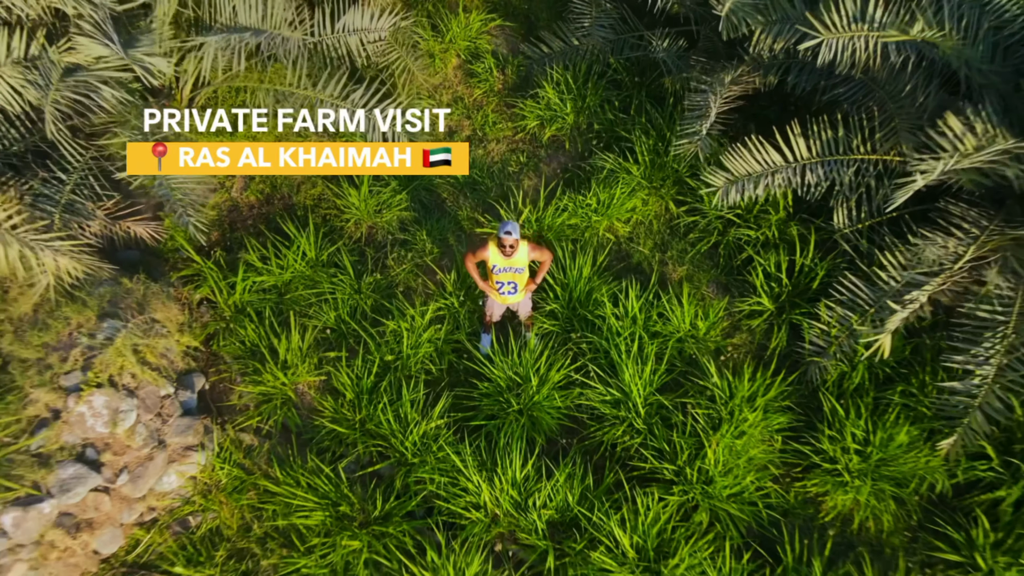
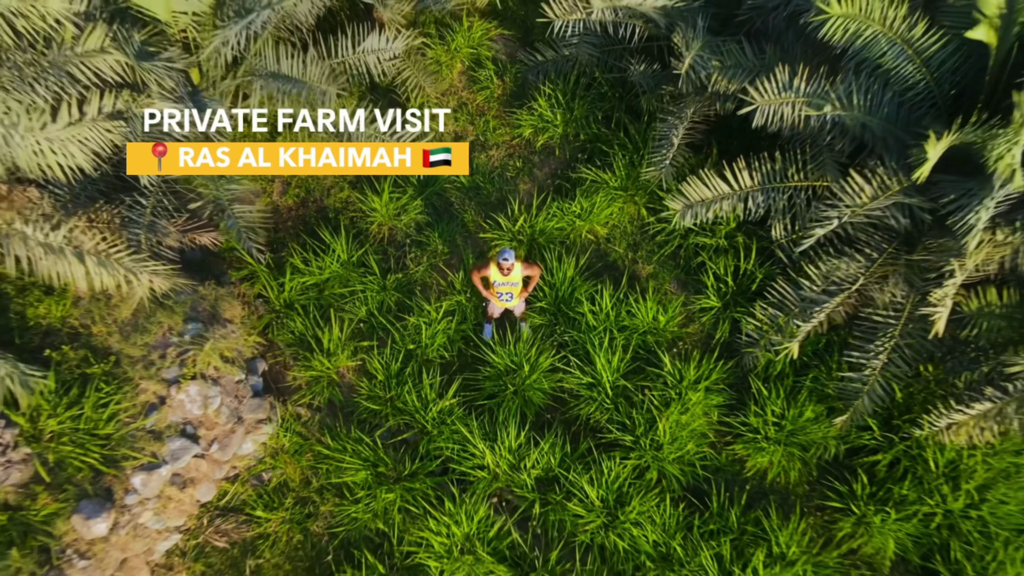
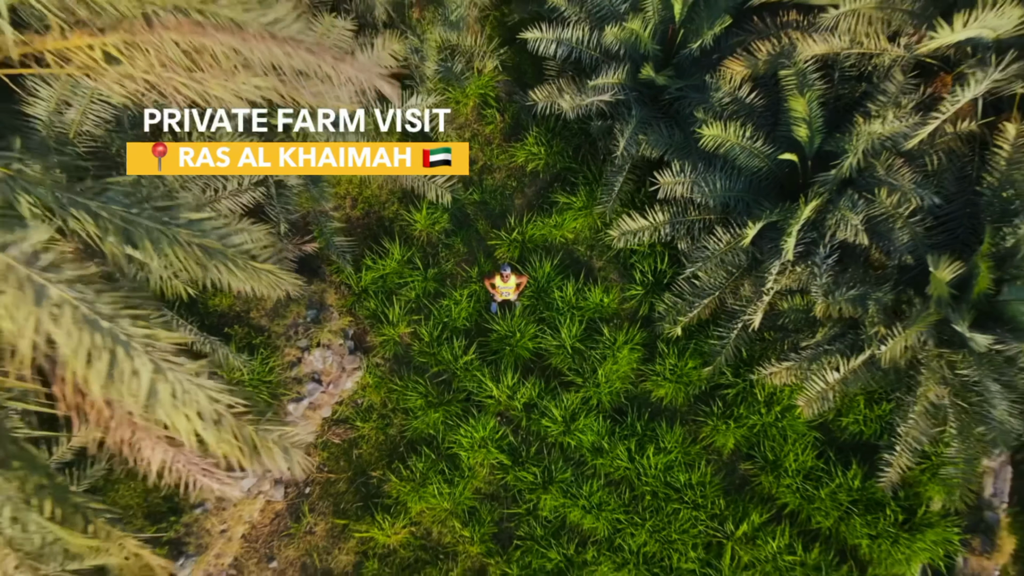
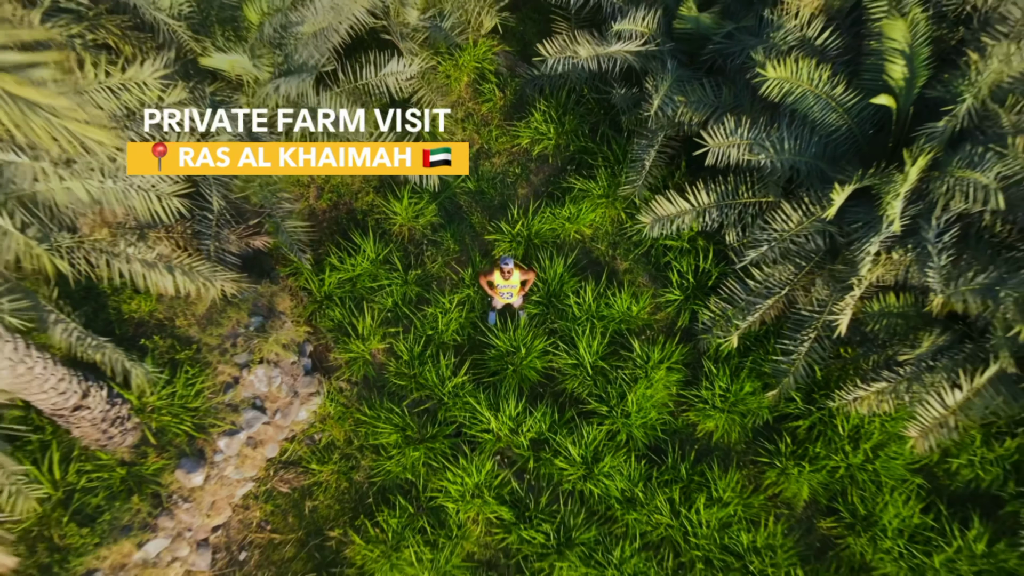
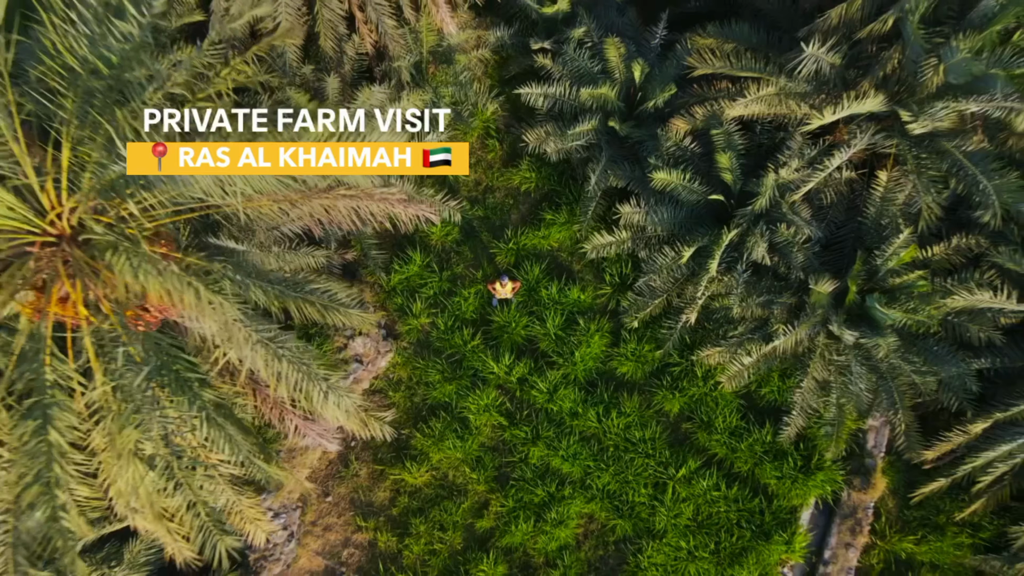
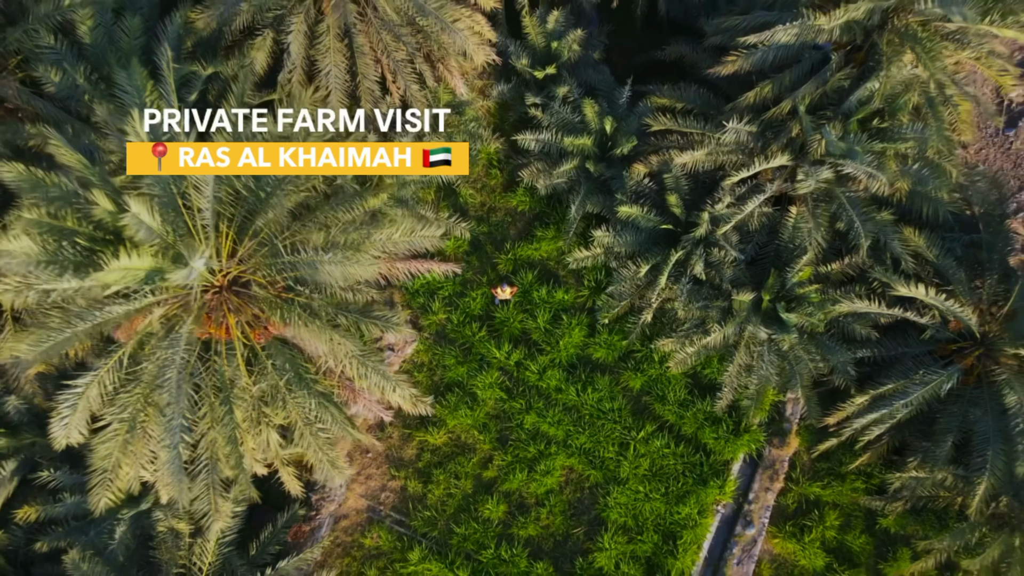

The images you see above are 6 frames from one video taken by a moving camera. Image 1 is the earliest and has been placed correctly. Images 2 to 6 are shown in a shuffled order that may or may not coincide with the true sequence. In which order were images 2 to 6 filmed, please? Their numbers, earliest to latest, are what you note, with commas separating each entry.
2, 4, 3, 5, 6
